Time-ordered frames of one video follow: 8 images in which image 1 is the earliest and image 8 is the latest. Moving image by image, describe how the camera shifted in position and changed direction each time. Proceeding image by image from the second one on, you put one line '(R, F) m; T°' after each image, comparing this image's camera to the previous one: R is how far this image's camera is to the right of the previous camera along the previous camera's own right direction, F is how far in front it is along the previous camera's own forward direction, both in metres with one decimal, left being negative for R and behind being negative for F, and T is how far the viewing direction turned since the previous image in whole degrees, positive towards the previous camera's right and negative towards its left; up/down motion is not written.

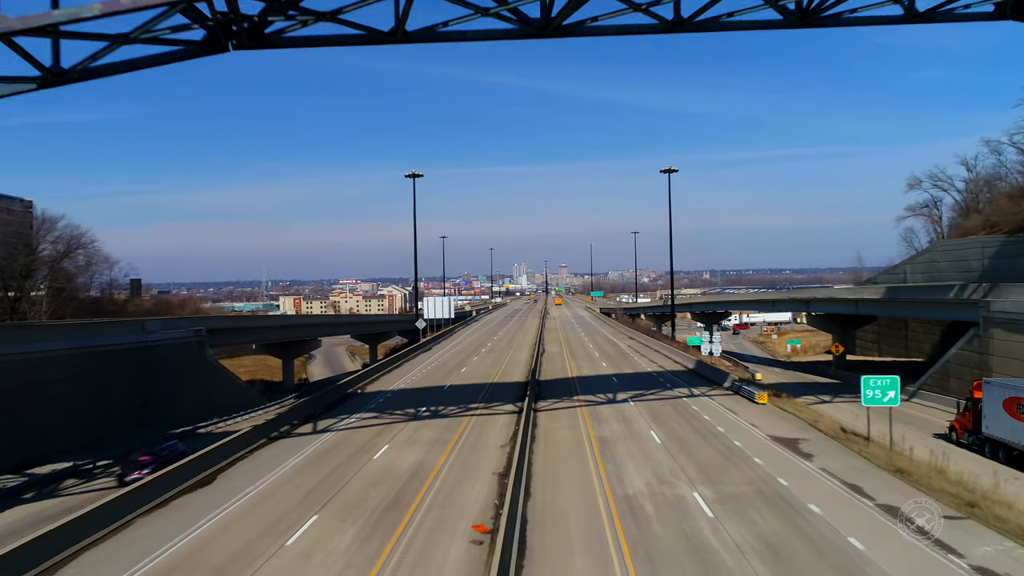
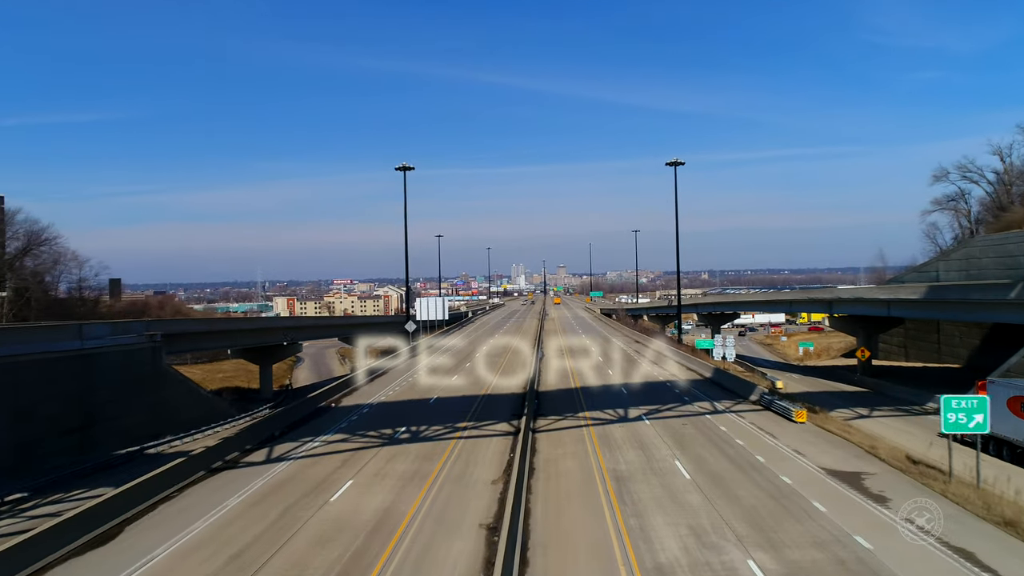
(+0.1, +2.4) m; 0°
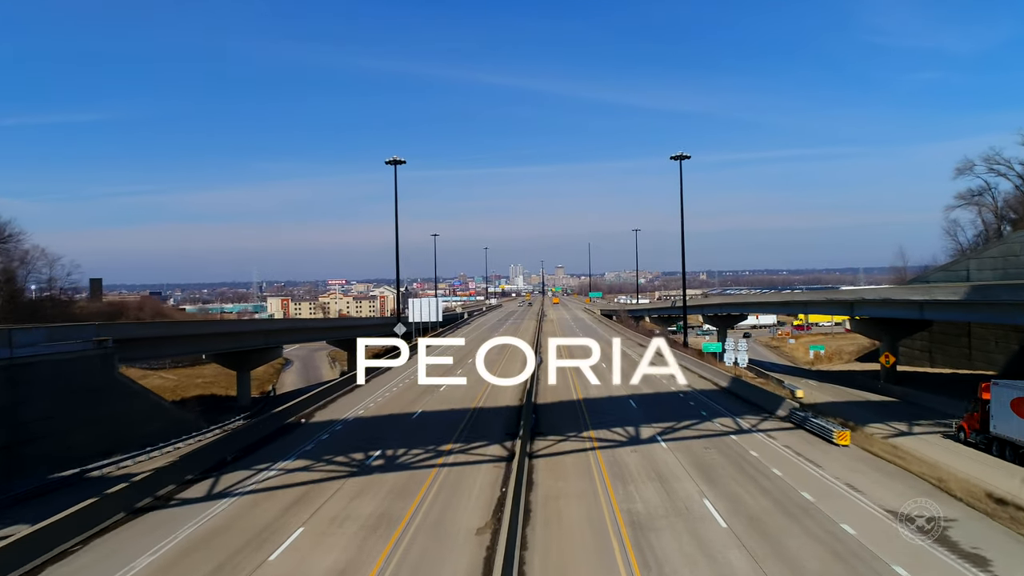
(+0.1, +2.0) m; 0°
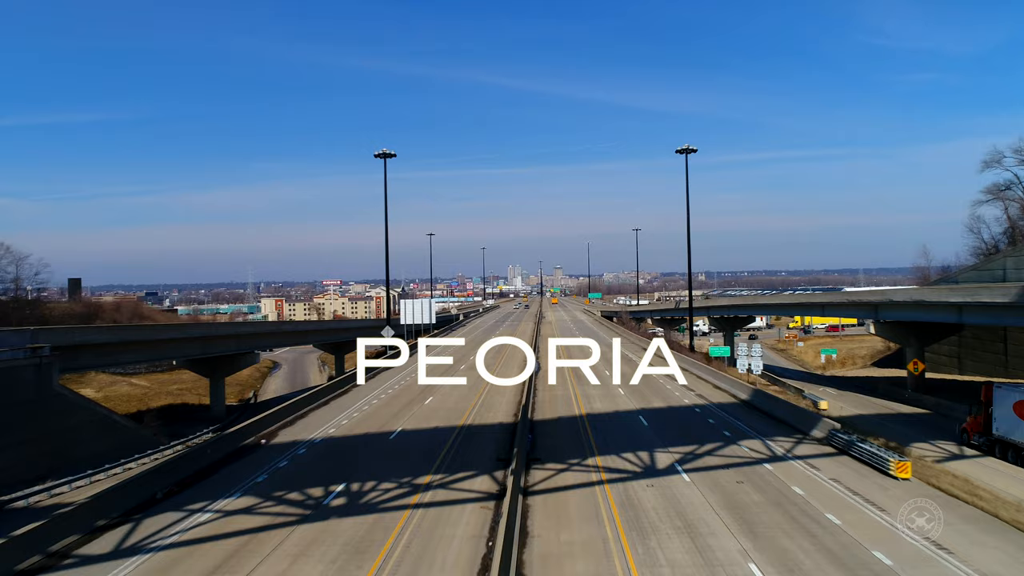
(+0.1, +2.0) m; 0°
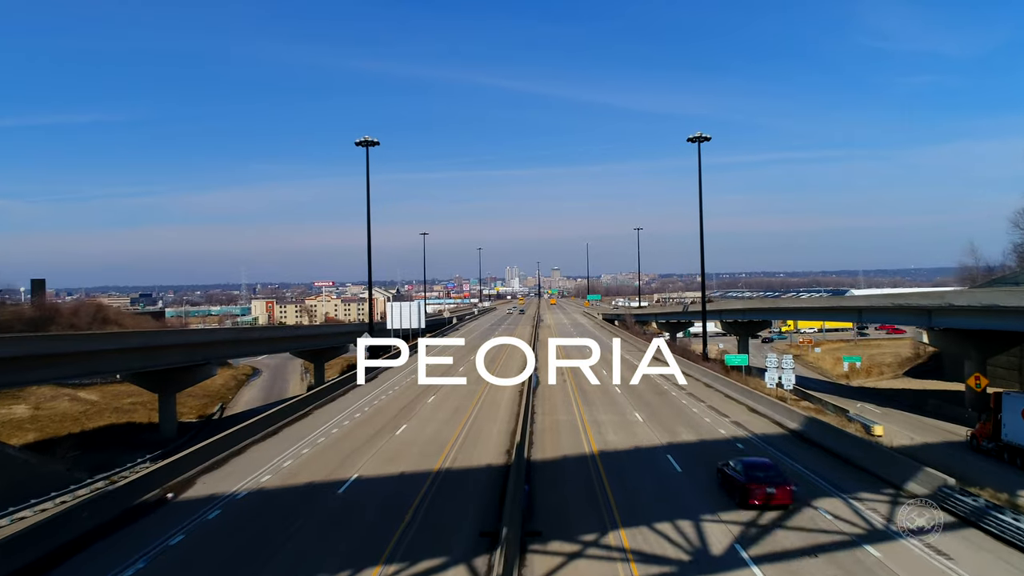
(+0.1, +3.2) m; 0°
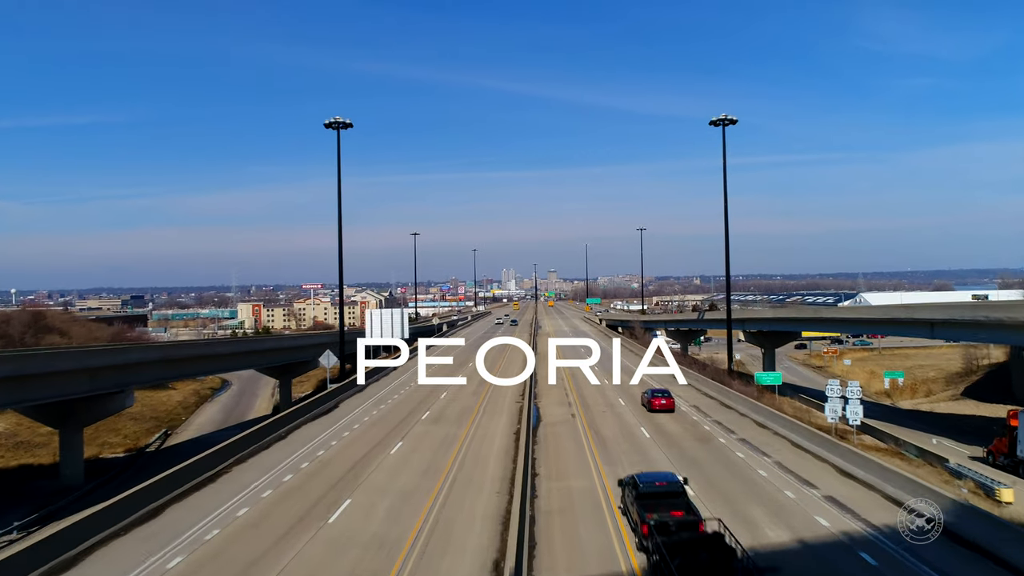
(+0.1, +4.4) m; 0°
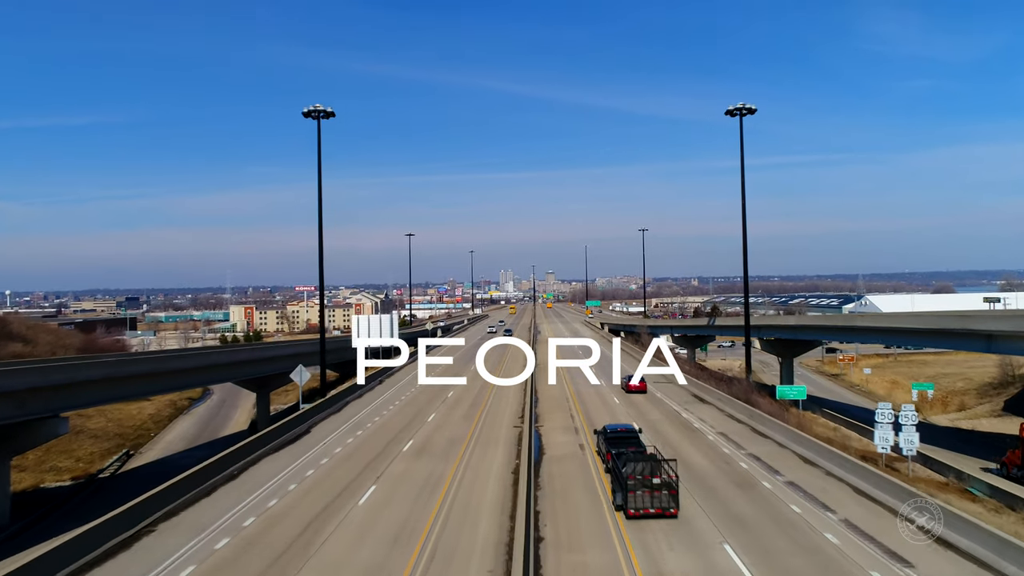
(0.0, +2.4) m; 0°
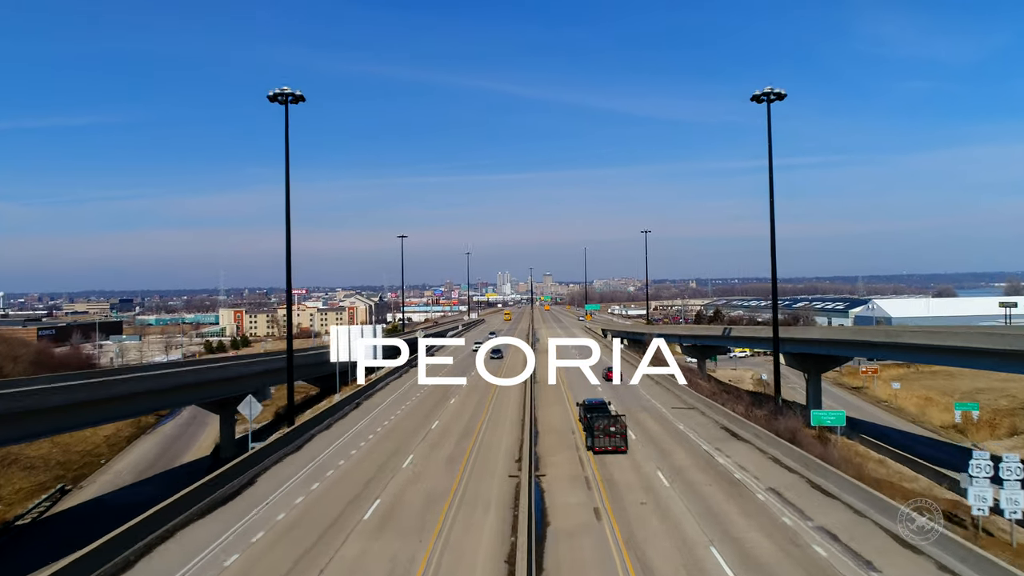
(0.0, +3.1) m; 0°
